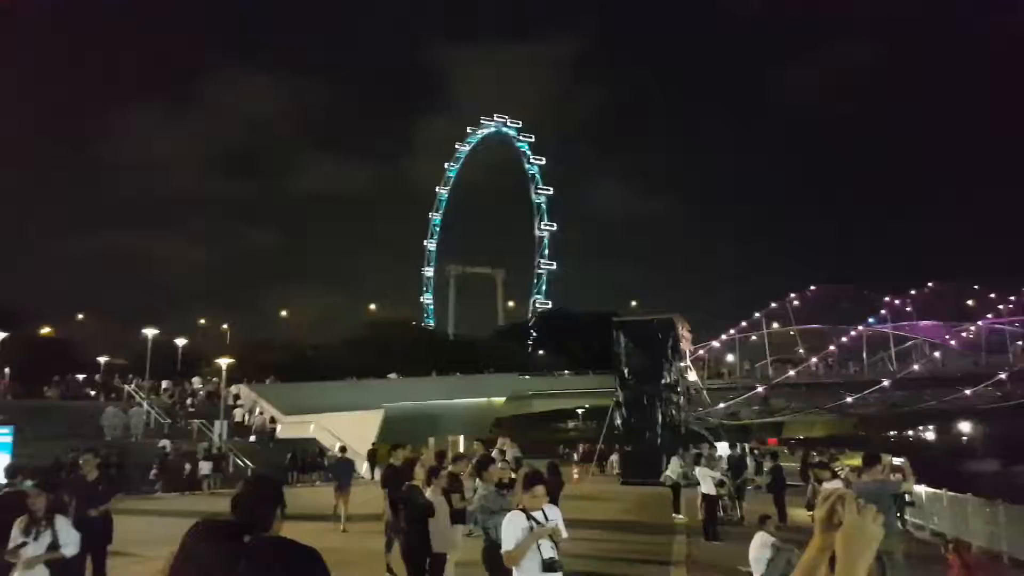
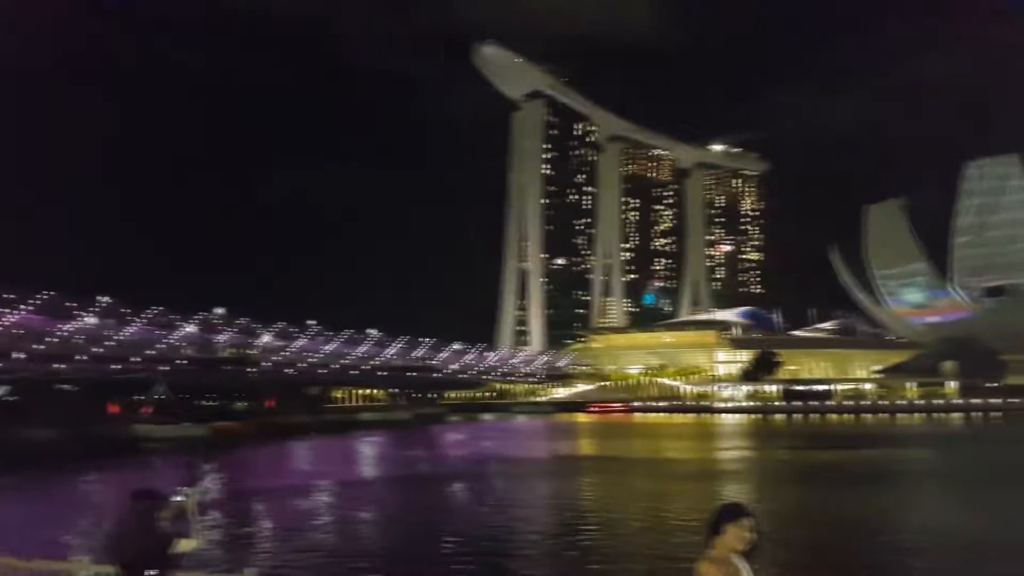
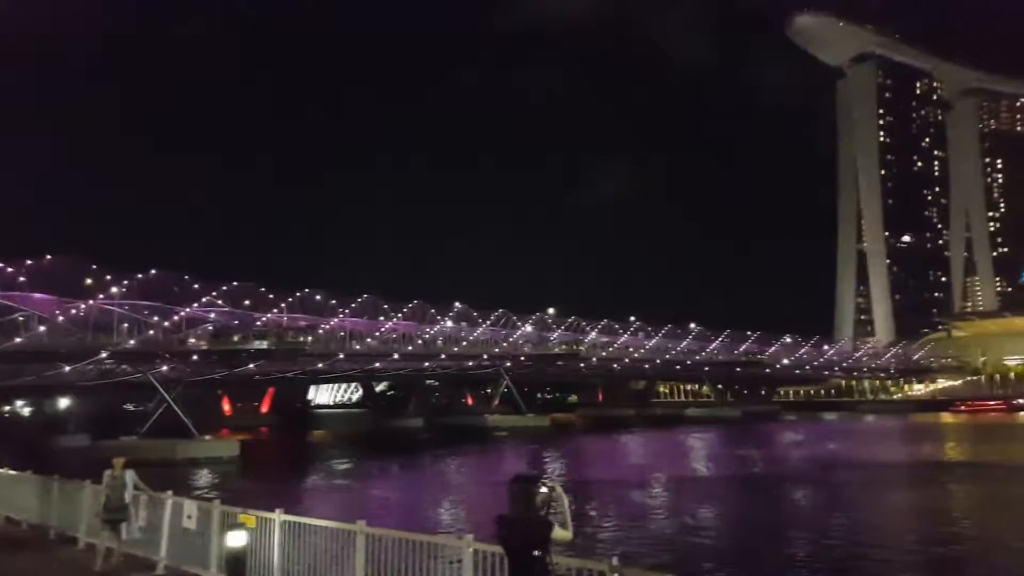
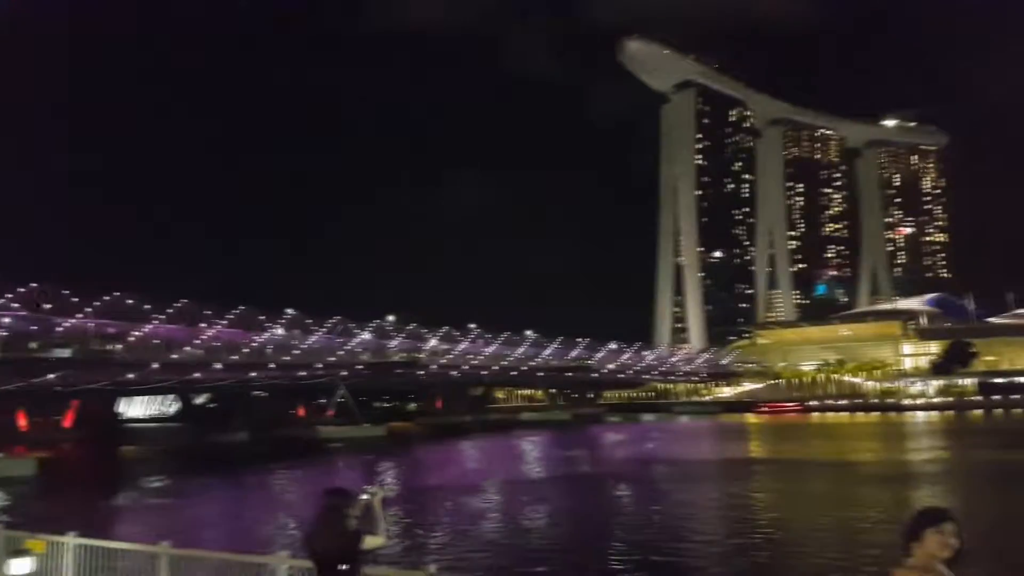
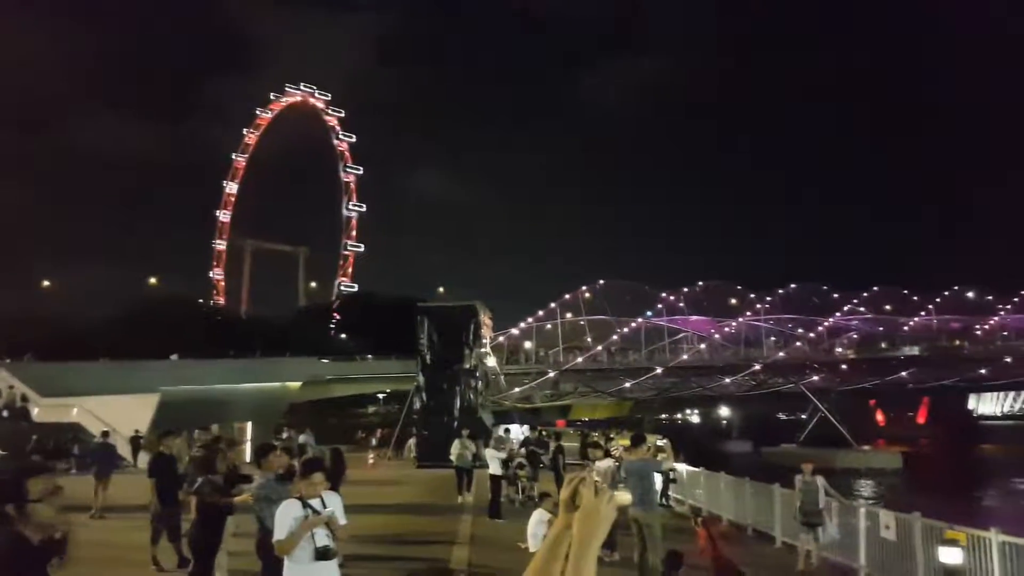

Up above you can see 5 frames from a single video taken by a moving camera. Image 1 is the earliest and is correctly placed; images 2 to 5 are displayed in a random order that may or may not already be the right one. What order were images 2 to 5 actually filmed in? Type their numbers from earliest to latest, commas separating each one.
5, 3, 4, 2
